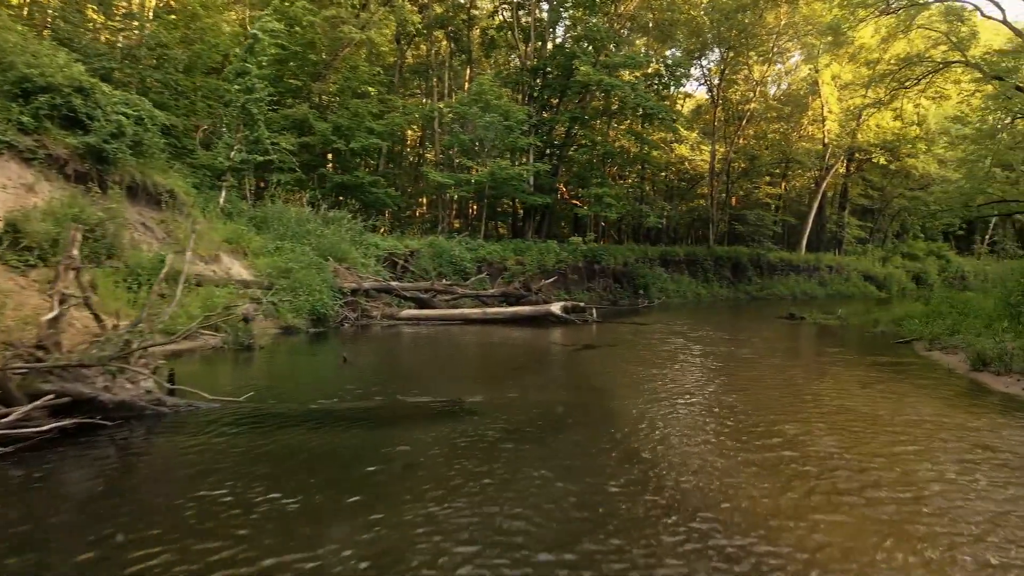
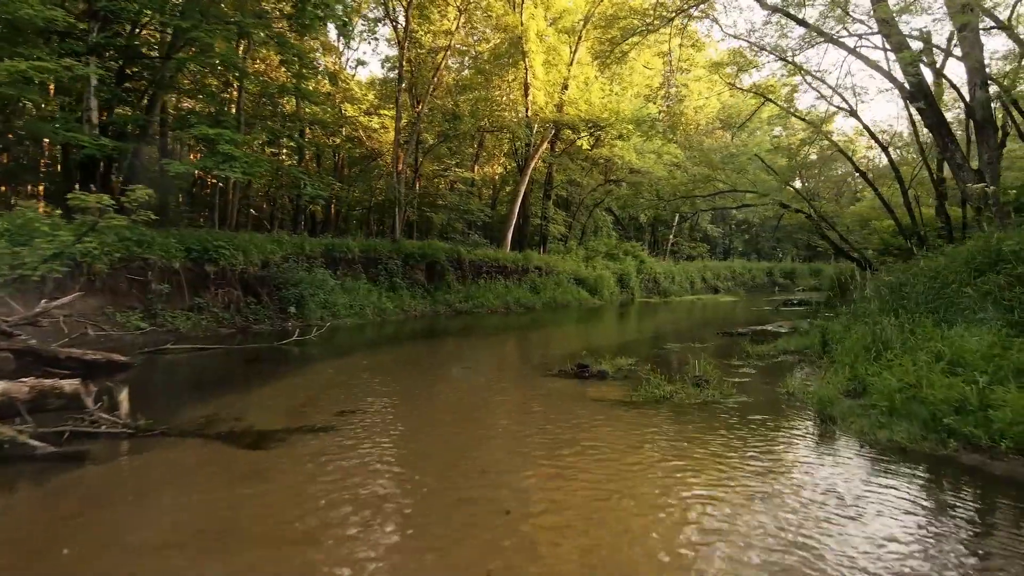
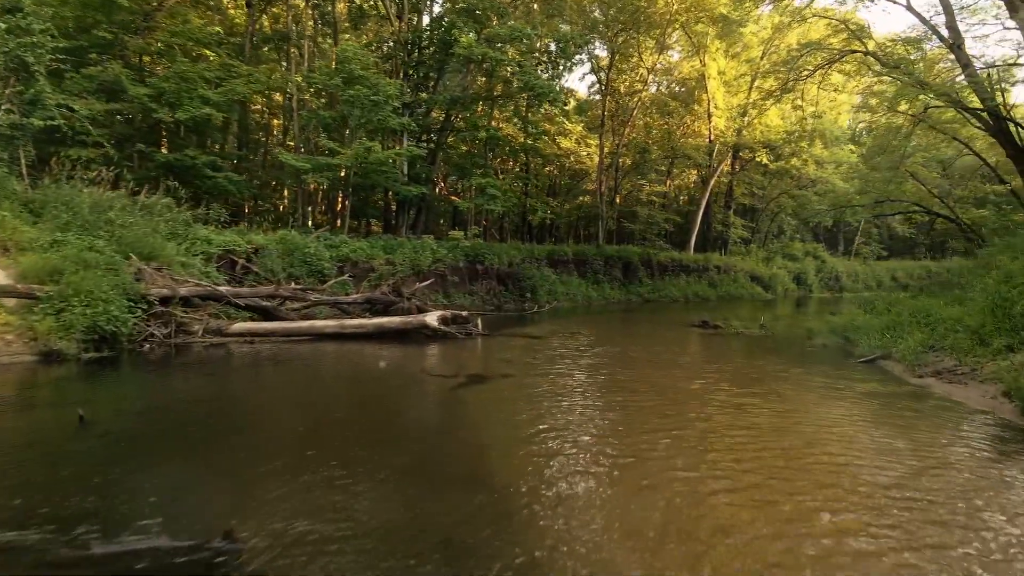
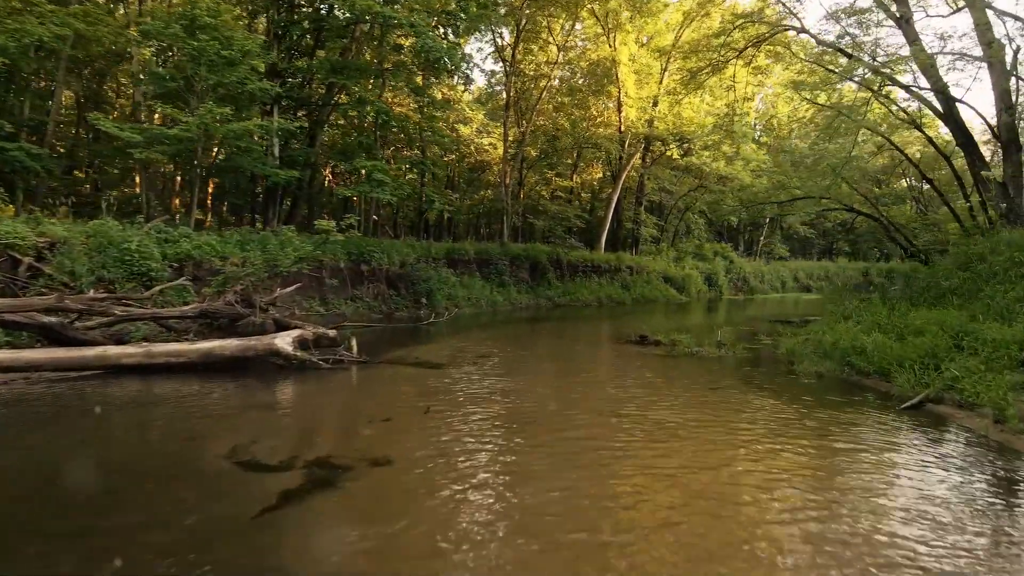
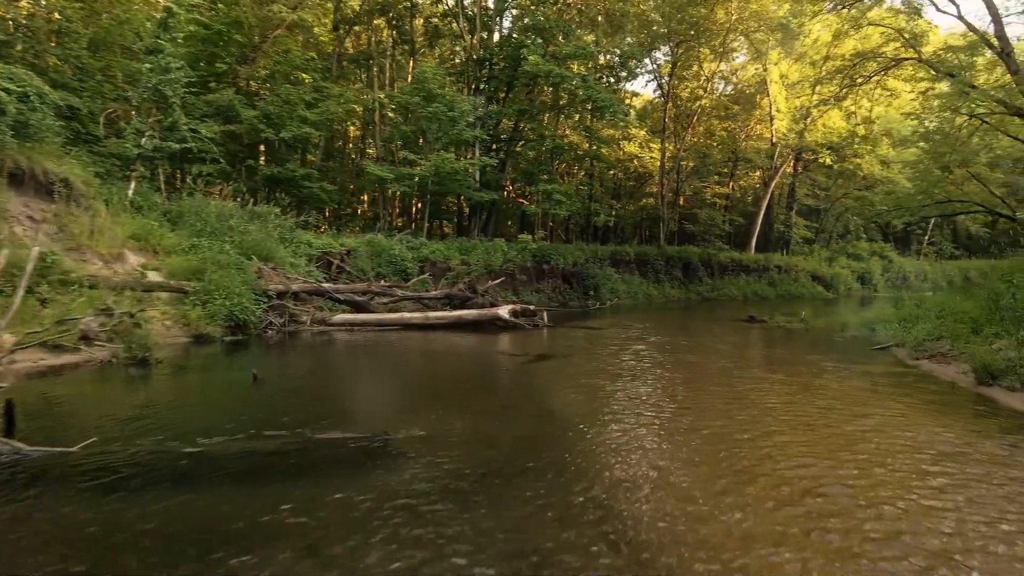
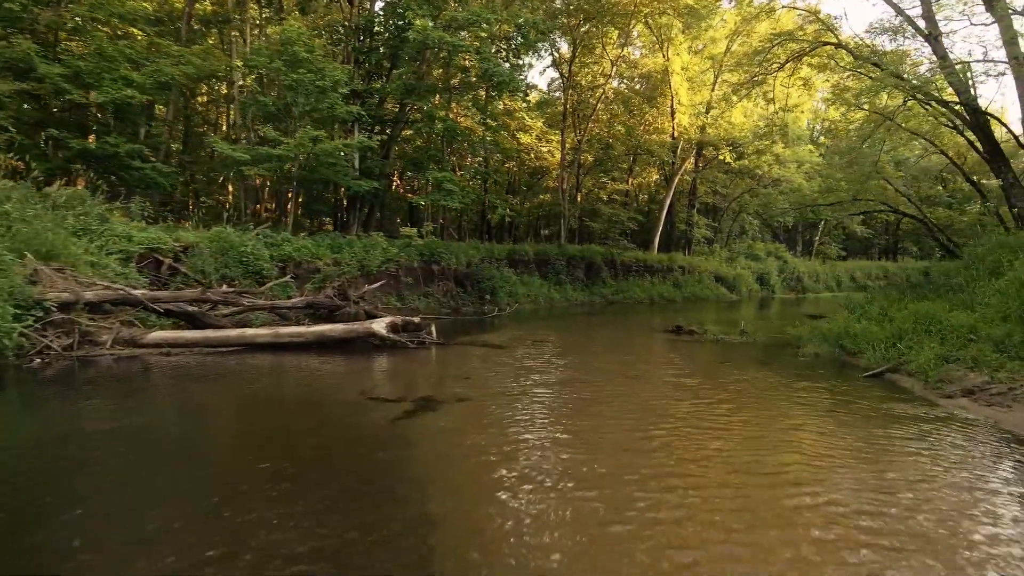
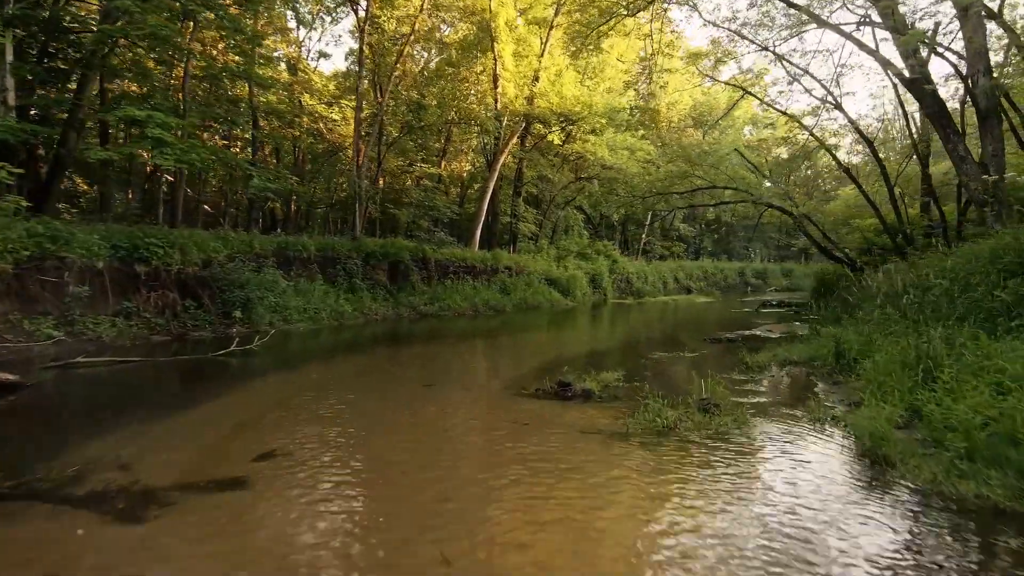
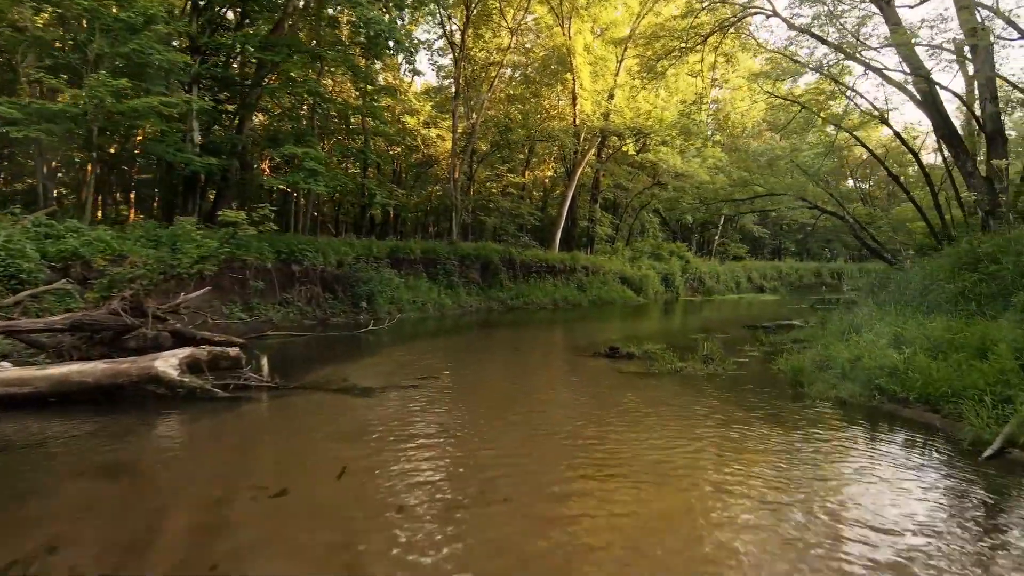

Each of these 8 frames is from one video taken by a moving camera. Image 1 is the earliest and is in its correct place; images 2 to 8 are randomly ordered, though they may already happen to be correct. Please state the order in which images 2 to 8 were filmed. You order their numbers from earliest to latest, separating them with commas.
5, 3, 6, 4, 8, 2, 7
